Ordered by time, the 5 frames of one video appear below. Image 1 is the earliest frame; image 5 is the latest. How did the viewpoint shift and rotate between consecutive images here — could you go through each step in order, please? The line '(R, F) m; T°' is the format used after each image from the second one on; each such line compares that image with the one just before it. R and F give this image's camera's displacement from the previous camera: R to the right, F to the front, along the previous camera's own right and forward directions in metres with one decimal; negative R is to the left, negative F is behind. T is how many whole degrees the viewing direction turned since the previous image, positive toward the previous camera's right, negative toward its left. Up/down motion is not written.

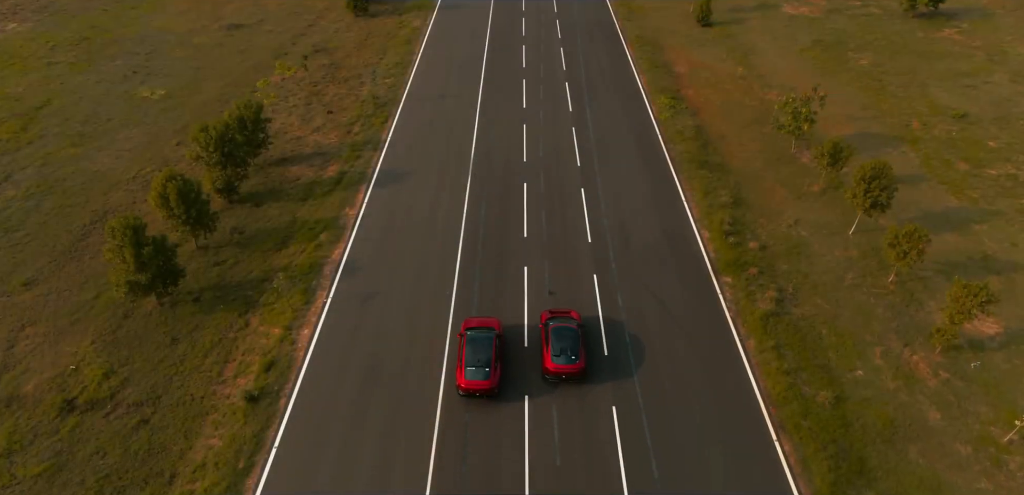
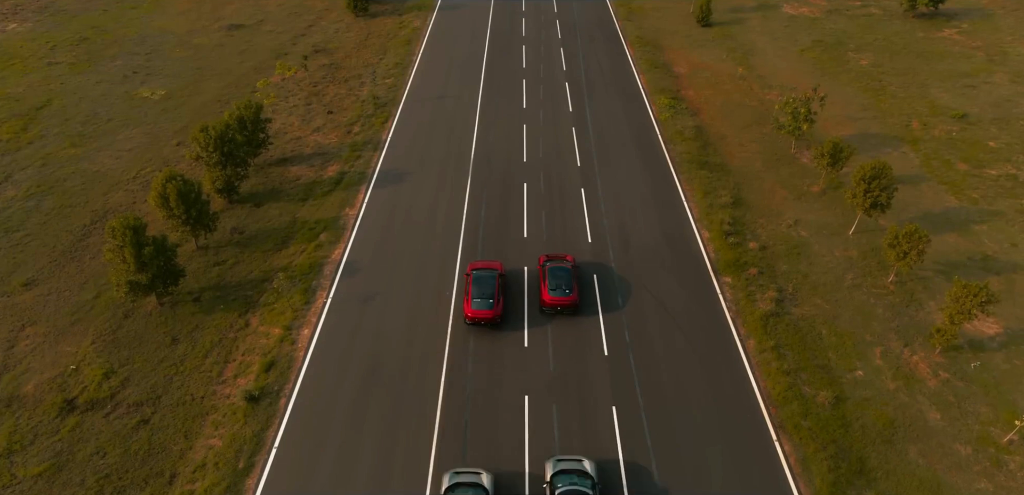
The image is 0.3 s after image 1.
(0.0, 0.0) m; 0°
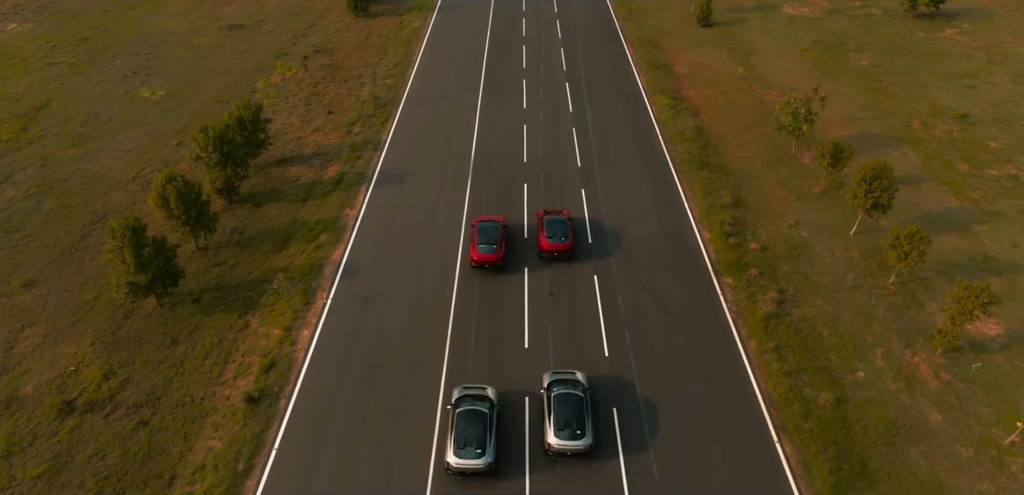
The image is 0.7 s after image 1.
(0.0, +0.1) m; 0°
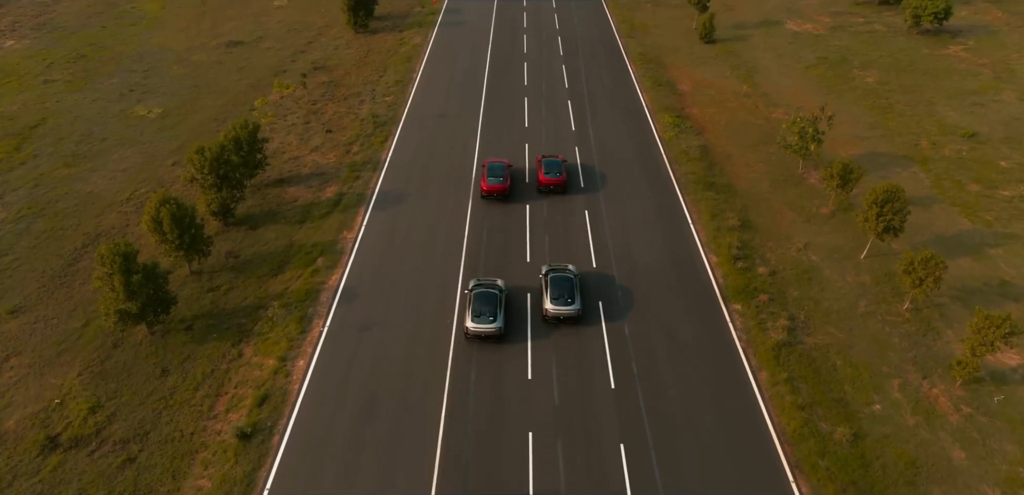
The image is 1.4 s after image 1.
(-0.1, +1.1) m; 0°
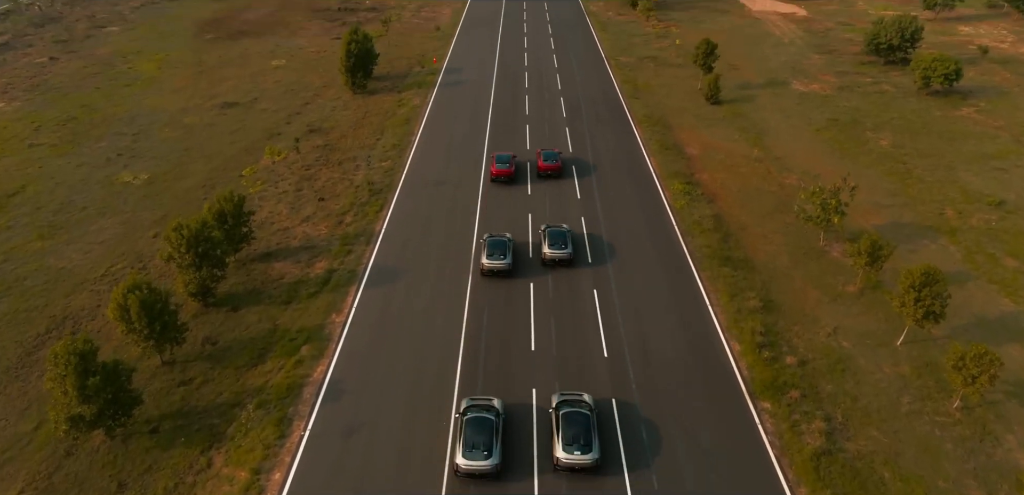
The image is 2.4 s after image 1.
(-0.1, +3.3) m; 0°
